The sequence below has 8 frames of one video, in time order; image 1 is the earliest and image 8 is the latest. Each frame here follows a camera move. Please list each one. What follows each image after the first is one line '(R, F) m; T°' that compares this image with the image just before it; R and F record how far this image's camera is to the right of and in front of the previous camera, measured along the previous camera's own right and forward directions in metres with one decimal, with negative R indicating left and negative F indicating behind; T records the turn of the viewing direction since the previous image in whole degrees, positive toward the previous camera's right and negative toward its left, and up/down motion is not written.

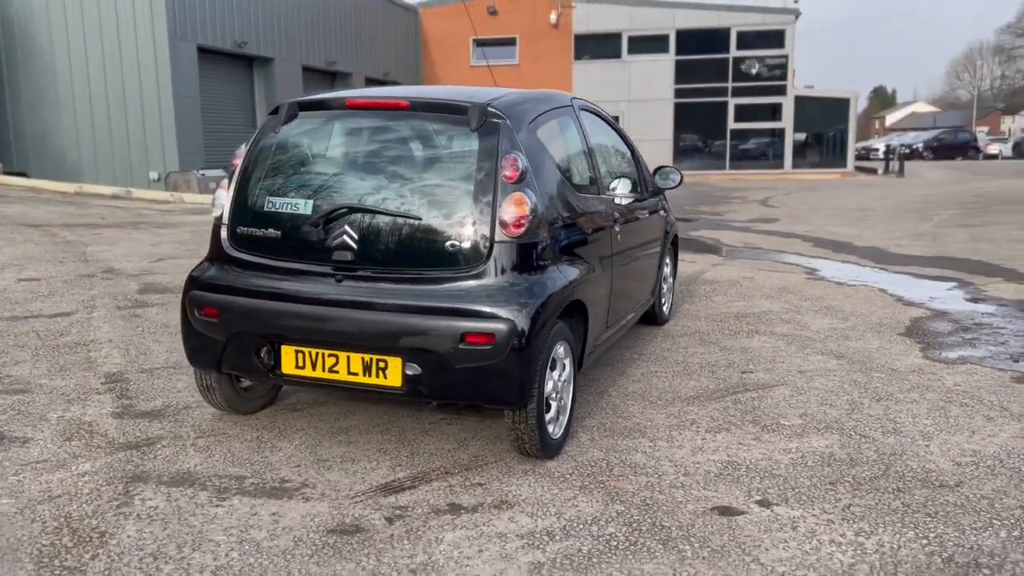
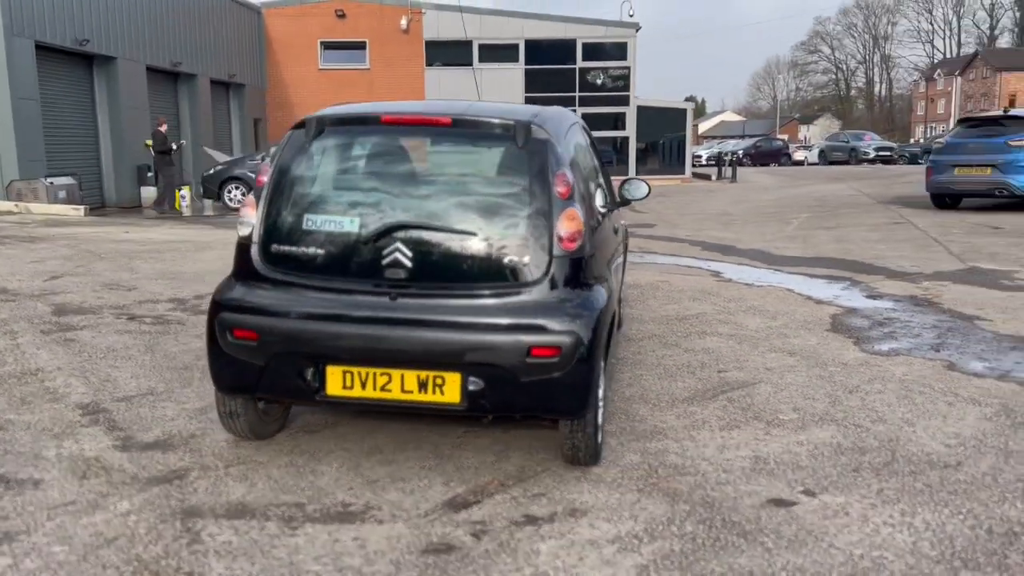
(-0.9, 0.0) m; +11°
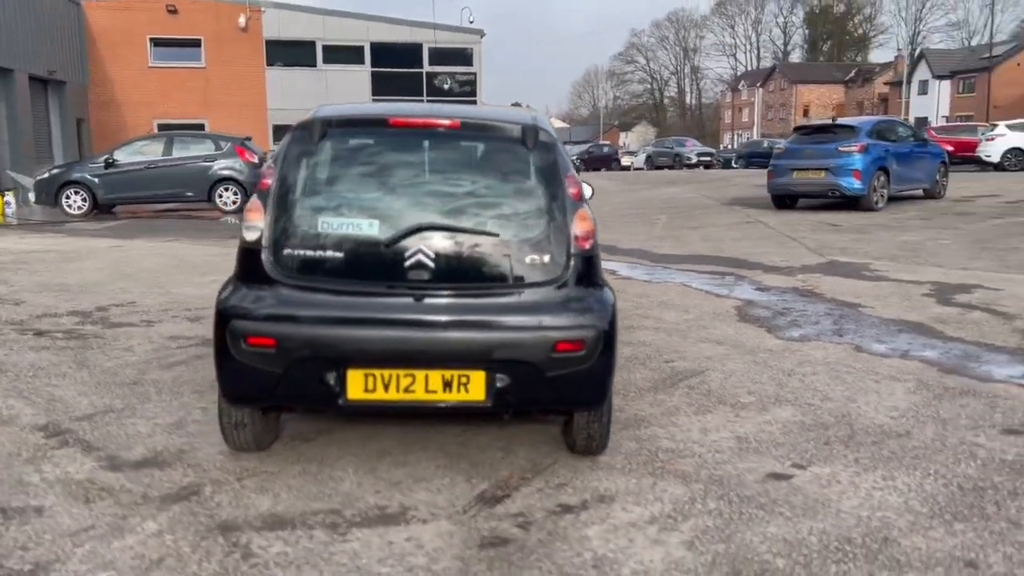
(-0.8, 0.0) m; +11°
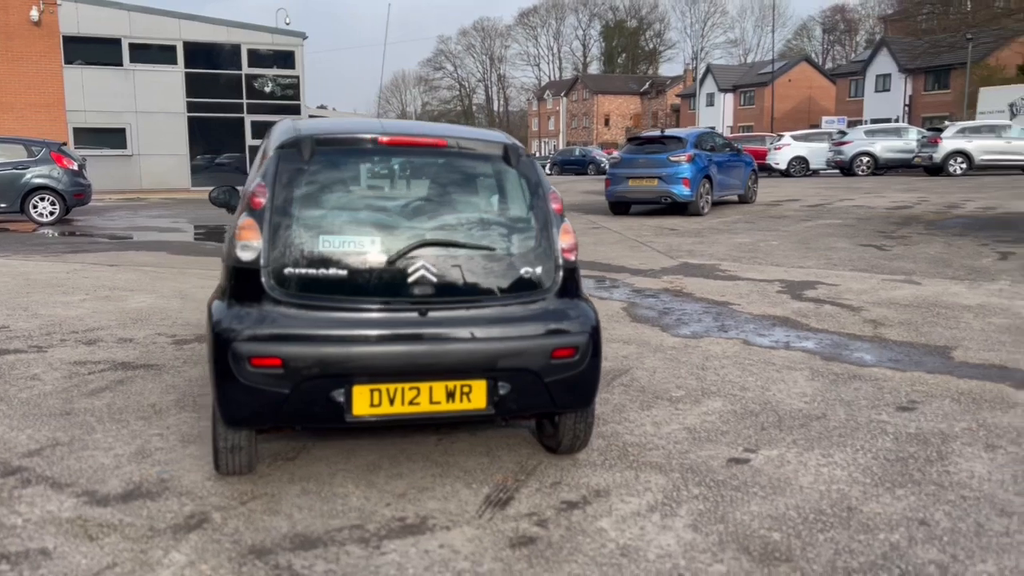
(-0.8, -0.1) m; +12°
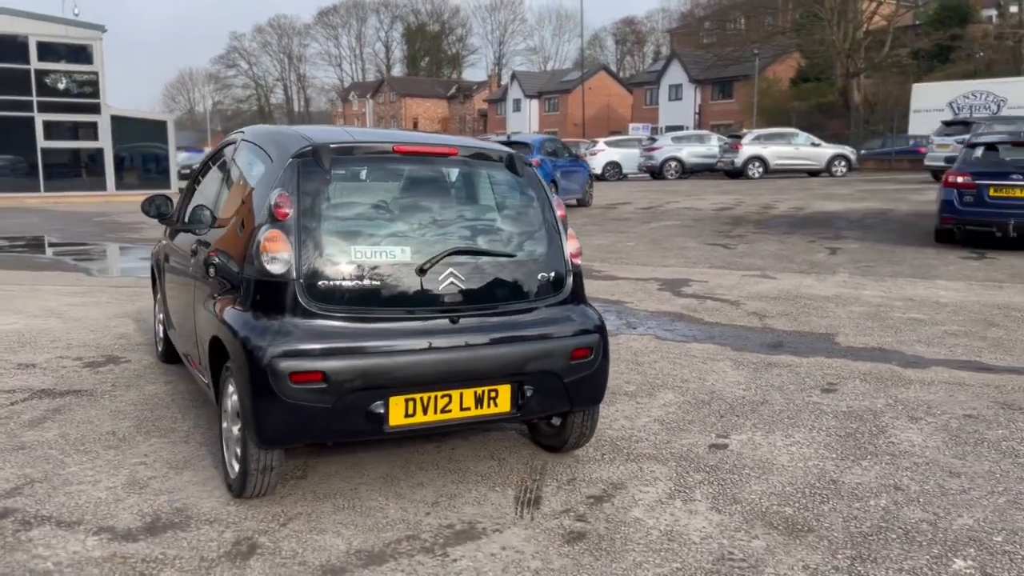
(-1.0, 0.0) m; +13°
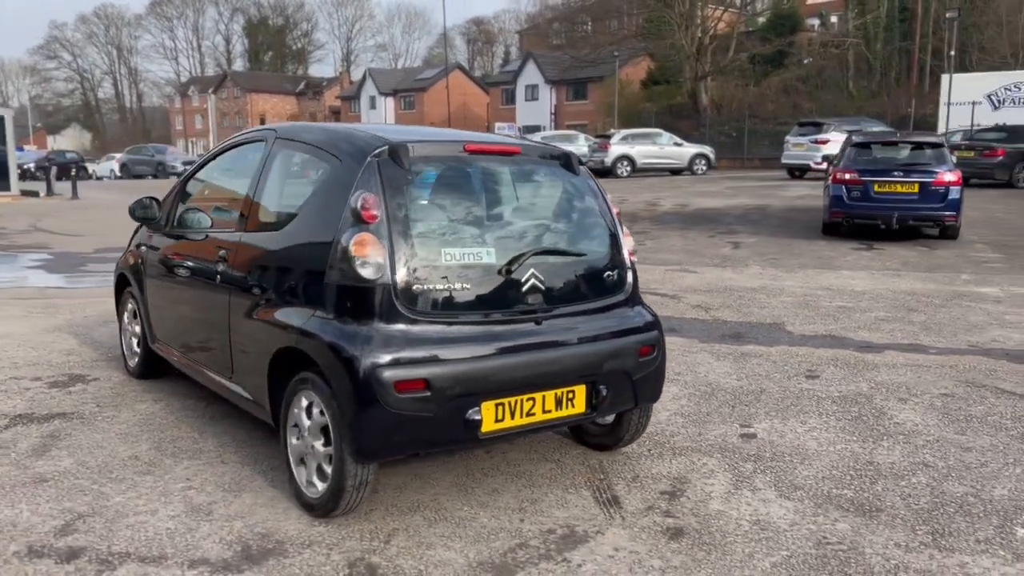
(-1.0, +0.1) m; +10°
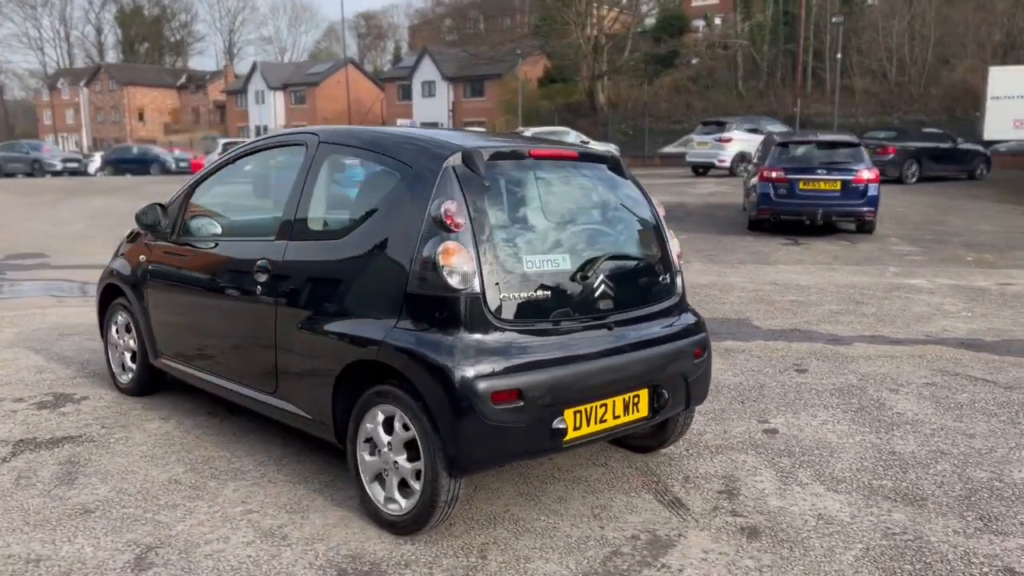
(-0.8, +0.1) m; +7°
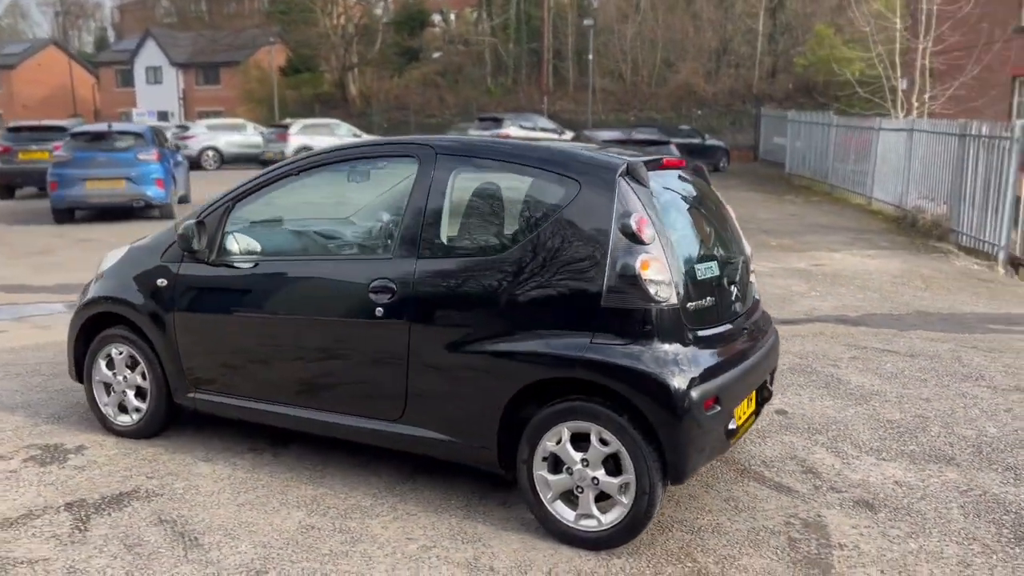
(-1.7, +0.3) m; +17°
